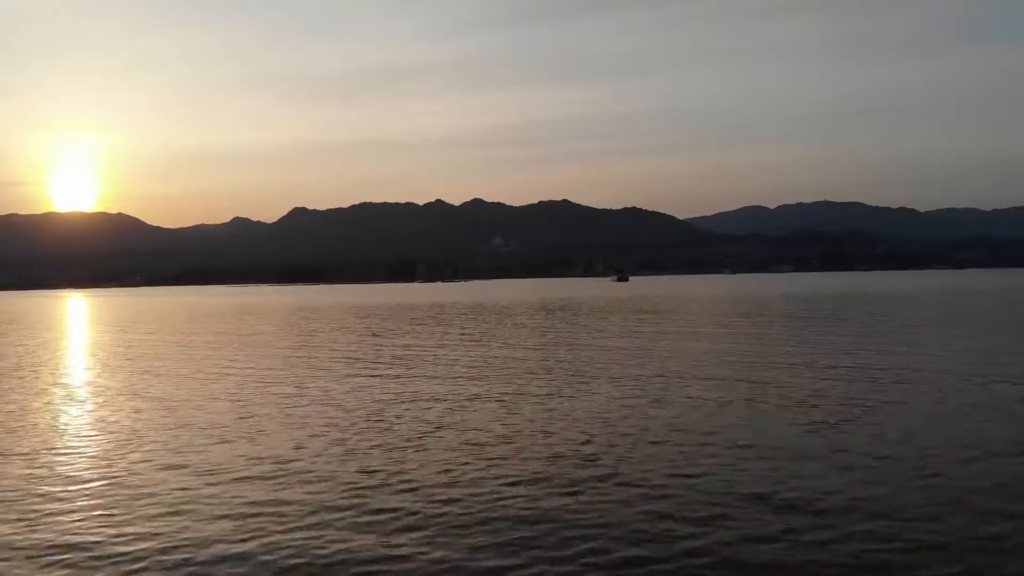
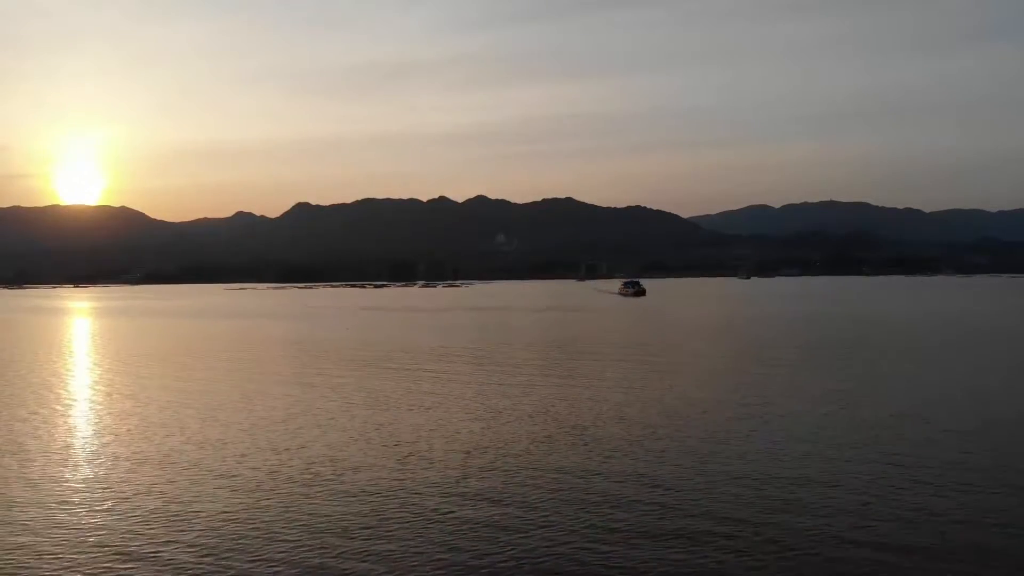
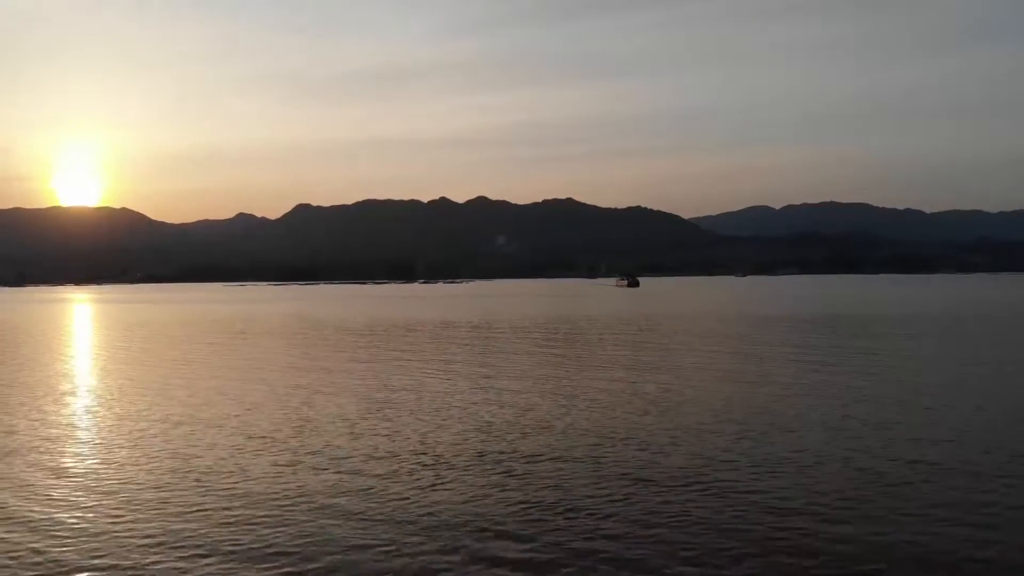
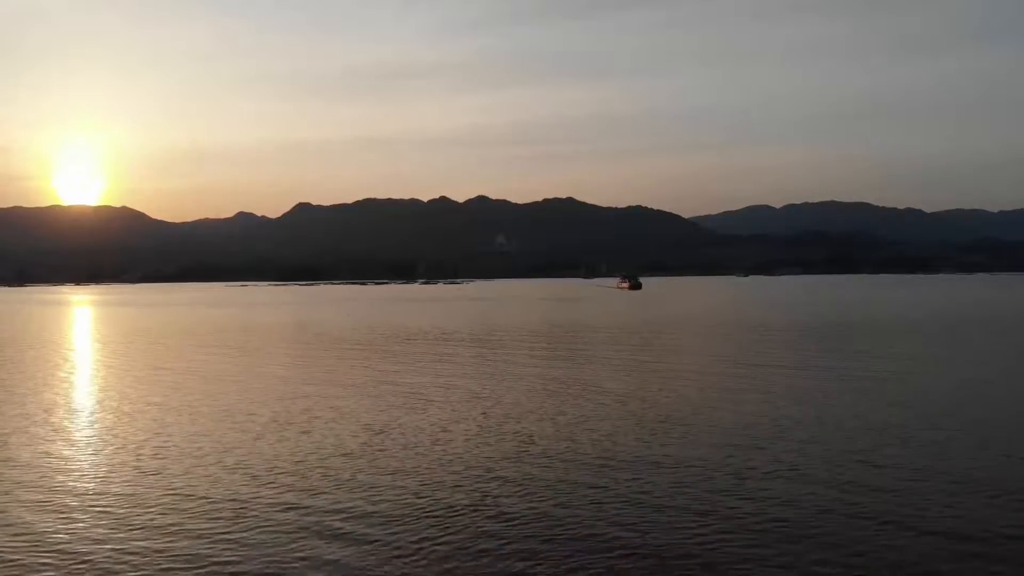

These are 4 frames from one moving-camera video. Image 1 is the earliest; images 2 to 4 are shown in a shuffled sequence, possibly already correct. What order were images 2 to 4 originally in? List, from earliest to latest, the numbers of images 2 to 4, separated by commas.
3, 4, 2
